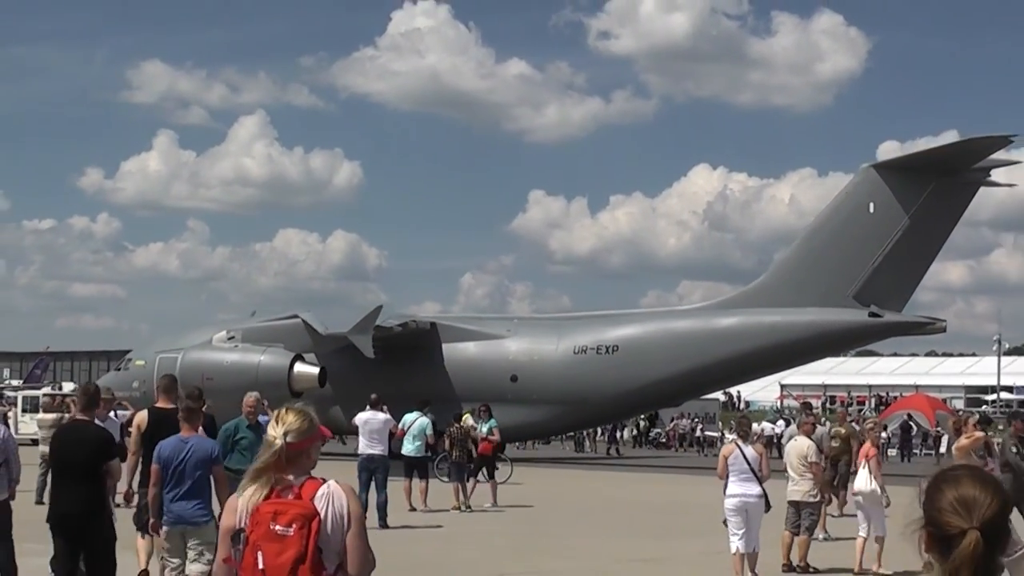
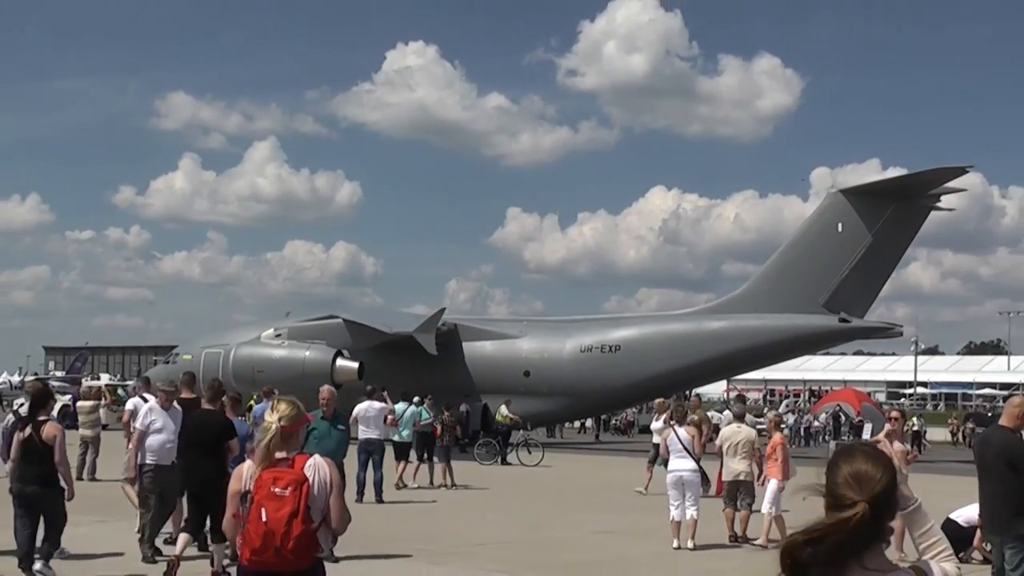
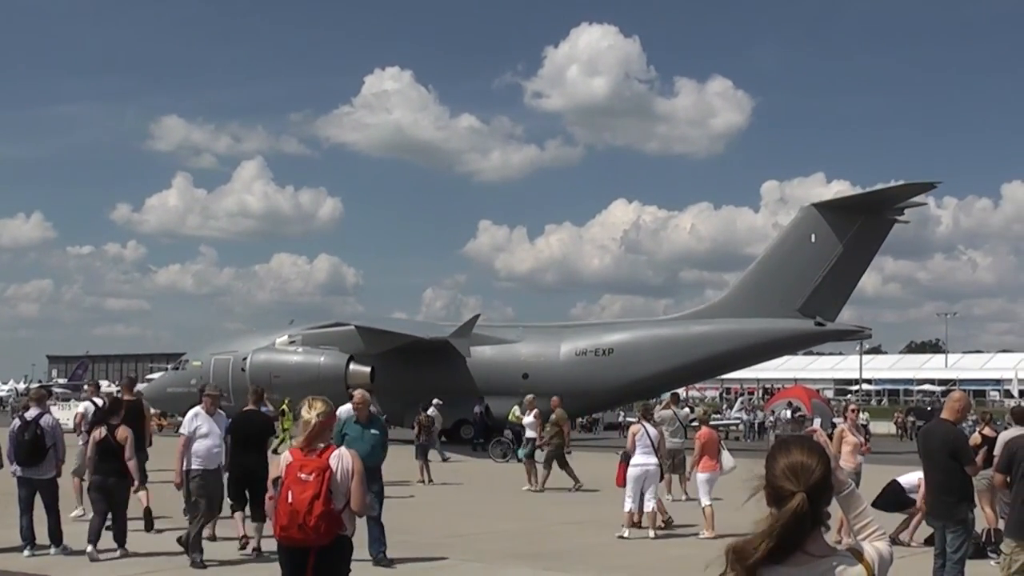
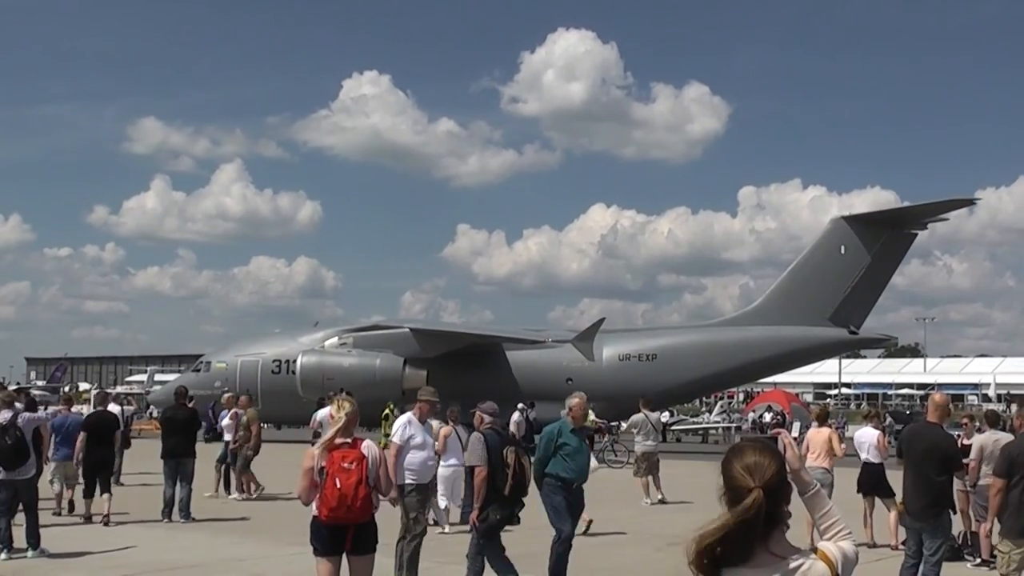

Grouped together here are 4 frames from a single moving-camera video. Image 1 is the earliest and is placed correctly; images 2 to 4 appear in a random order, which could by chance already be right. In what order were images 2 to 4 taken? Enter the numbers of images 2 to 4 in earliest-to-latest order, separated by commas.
2, 3, 4
